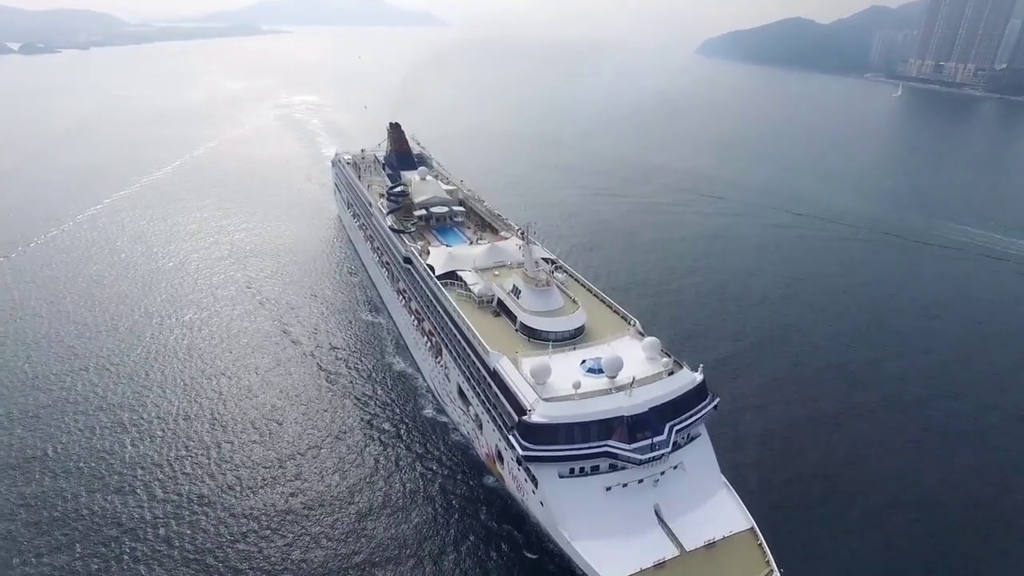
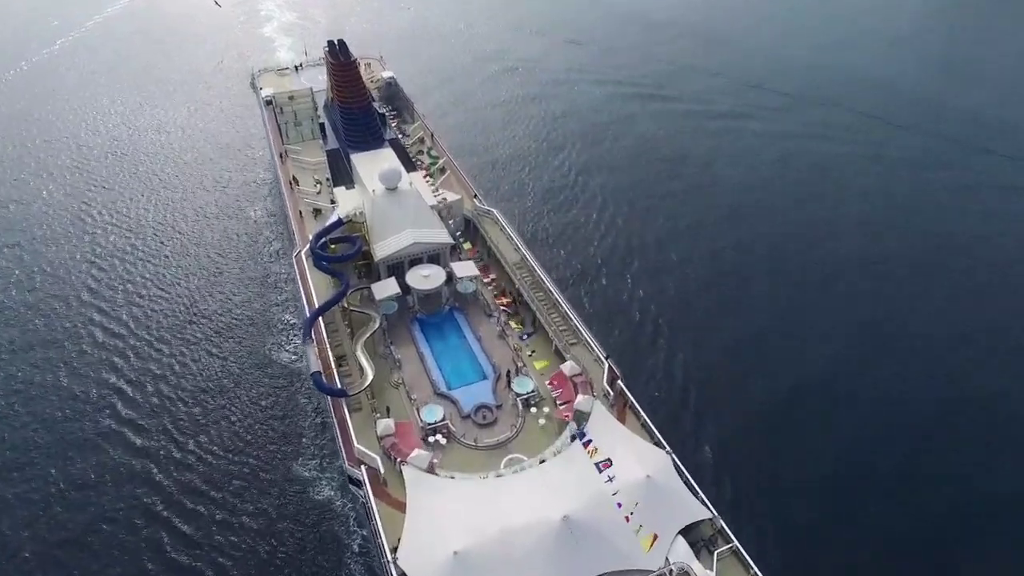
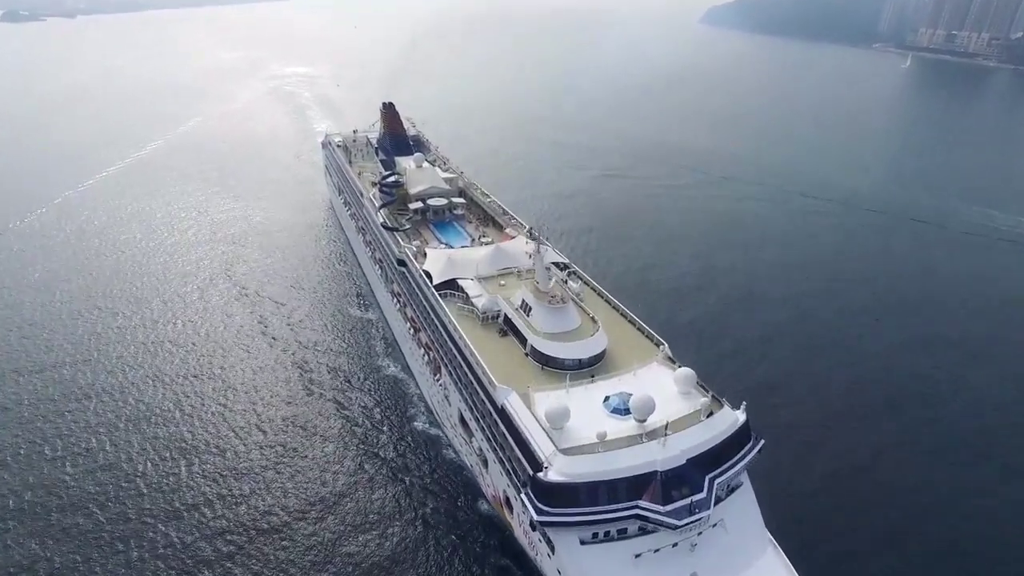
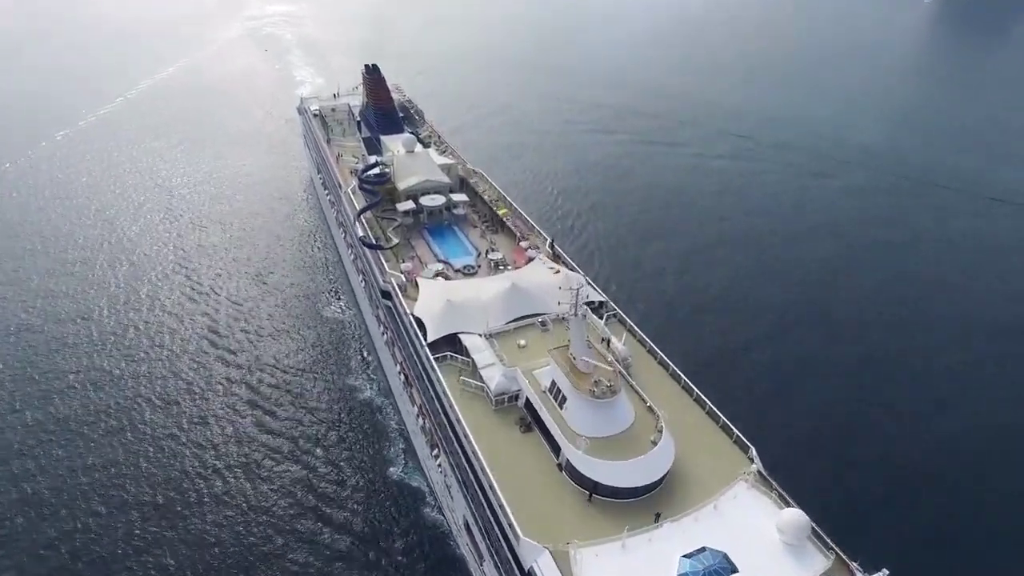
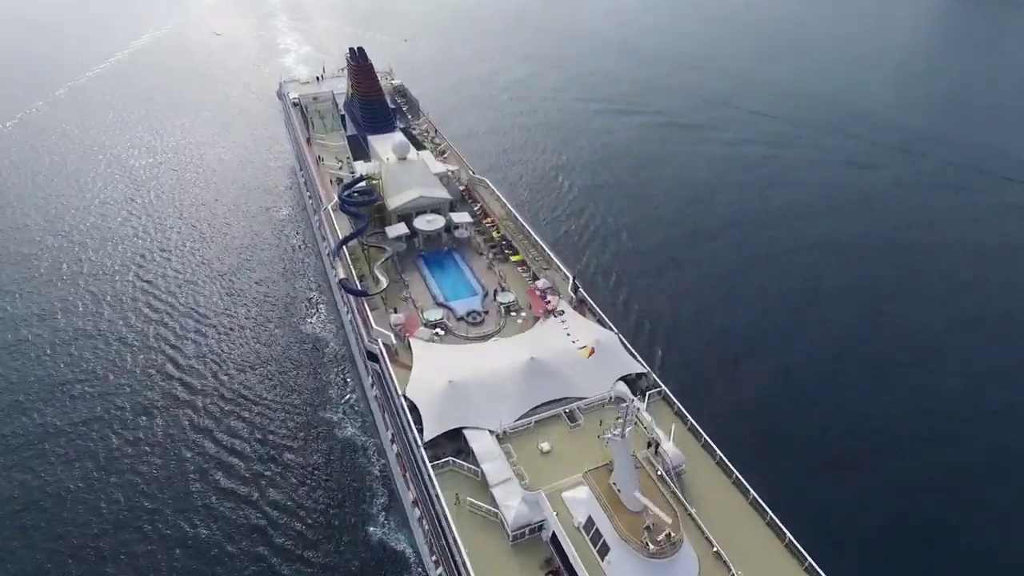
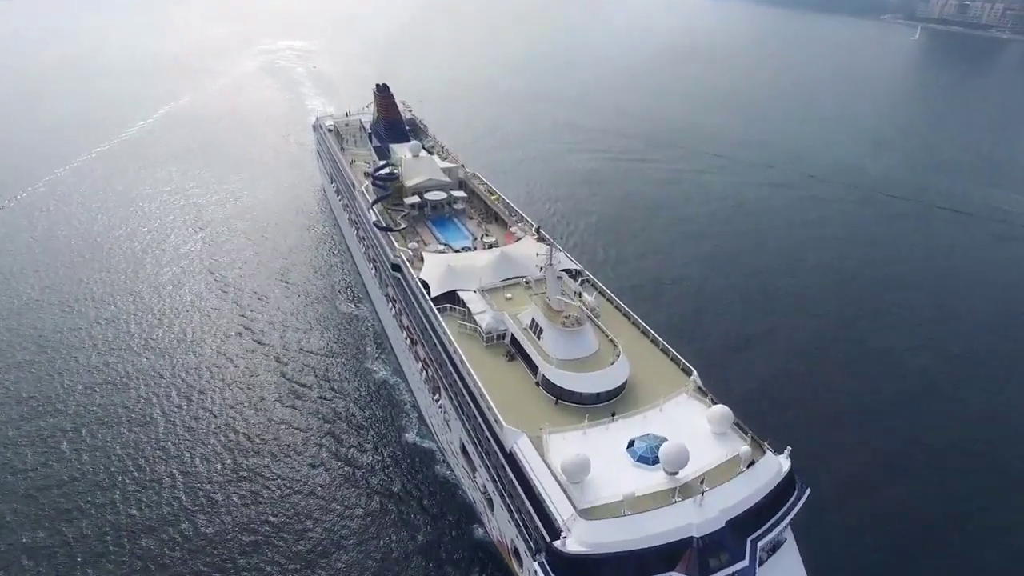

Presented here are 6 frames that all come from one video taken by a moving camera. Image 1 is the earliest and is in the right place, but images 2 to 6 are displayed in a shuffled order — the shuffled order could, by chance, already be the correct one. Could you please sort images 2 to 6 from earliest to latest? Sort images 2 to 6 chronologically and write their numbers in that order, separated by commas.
3, 6, 4, 5, 2
